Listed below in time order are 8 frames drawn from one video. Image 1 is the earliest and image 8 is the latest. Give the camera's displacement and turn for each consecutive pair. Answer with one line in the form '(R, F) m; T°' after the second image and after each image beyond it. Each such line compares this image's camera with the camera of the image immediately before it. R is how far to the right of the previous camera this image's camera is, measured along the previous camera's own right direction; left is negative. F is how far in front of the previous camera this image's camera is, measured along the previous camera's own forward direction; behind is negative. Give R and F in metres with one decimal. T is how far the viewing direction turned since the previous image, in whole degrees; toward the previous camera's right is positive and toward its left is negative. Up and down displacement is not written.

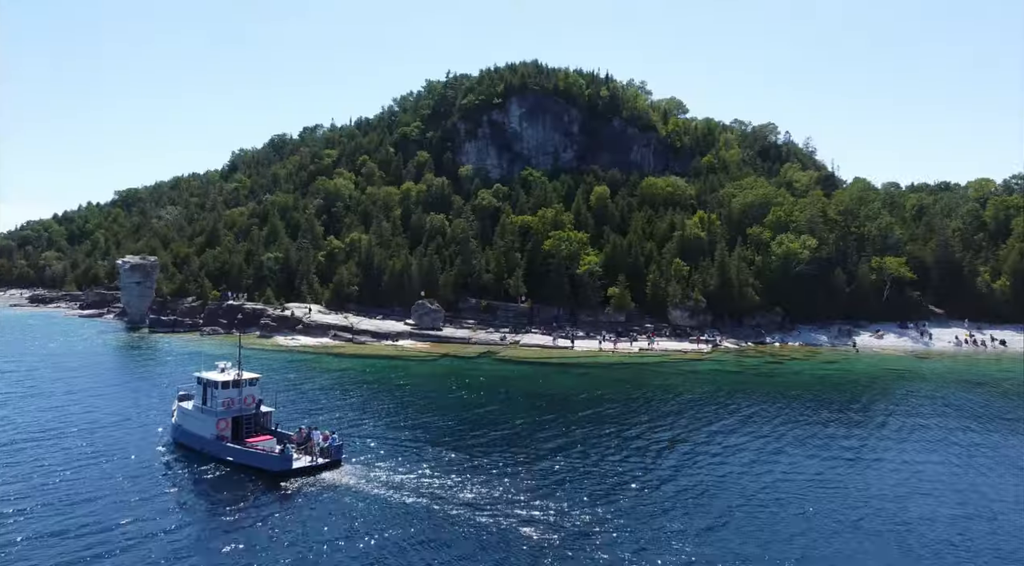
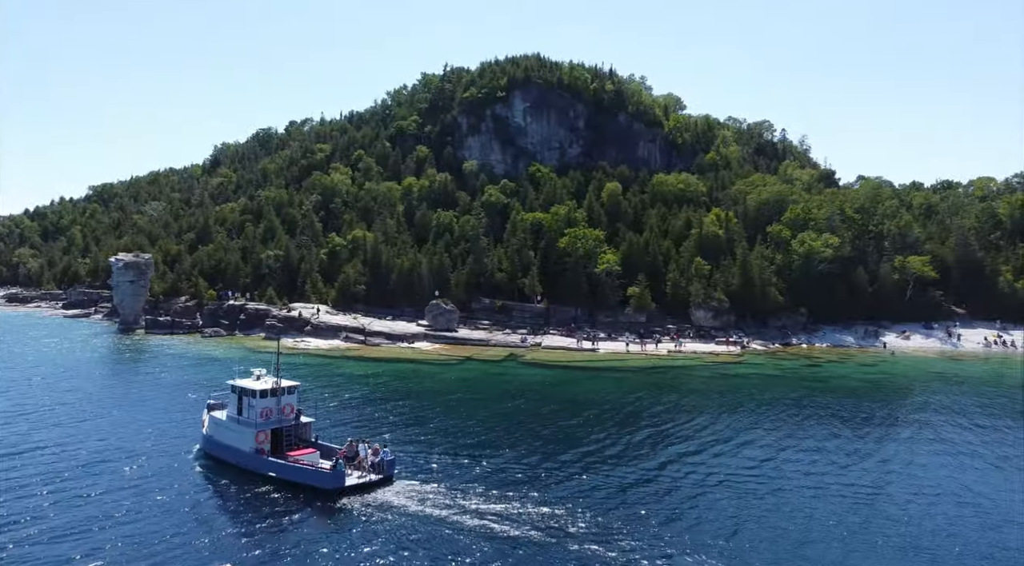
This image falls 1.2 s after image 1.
(-5.5, +3.5) m; +2°
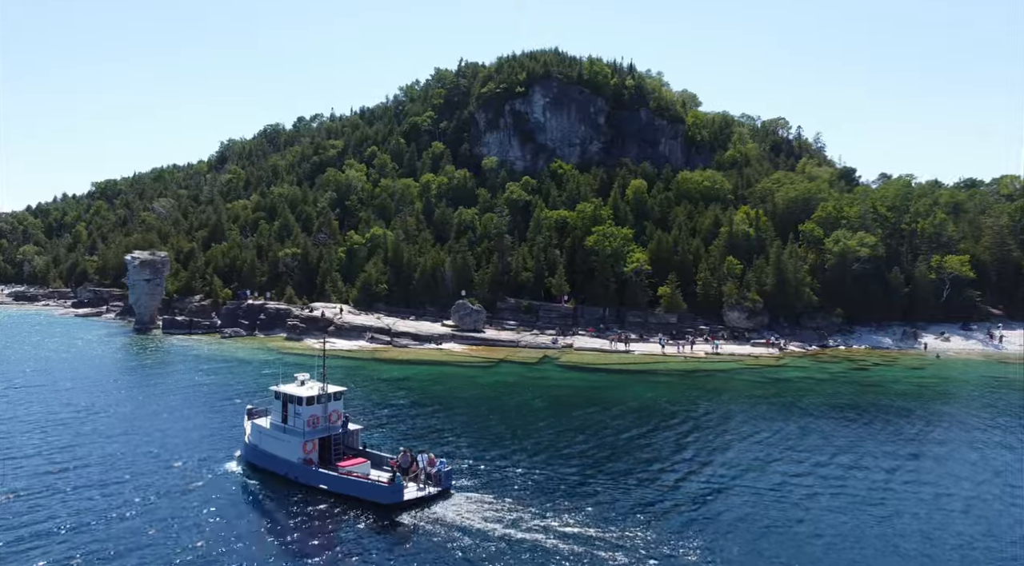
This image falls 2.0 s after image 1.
(-3.7, +2.4) m; 0°
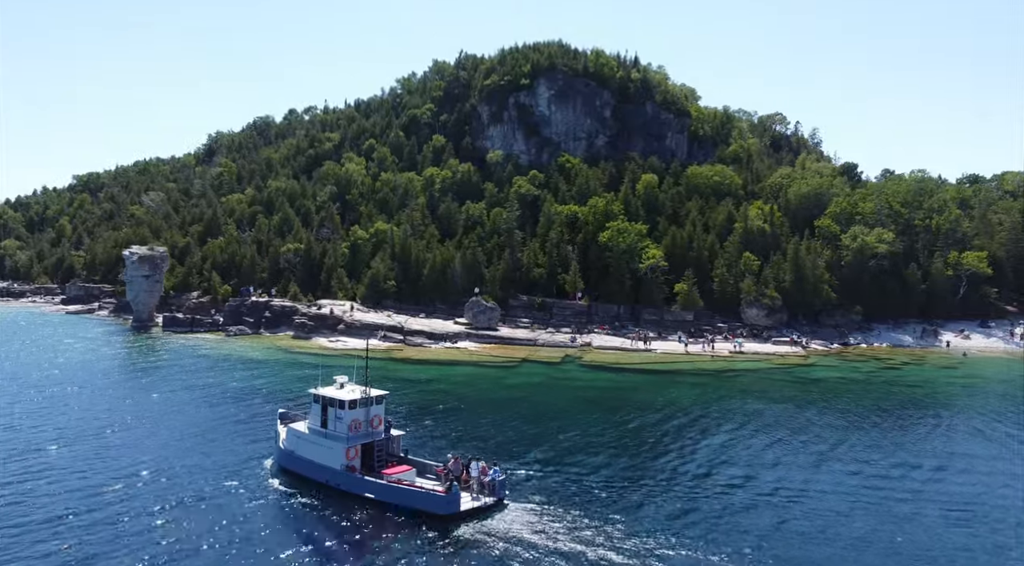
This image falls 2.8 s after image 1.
(-4.0, +2.4) m; +1°
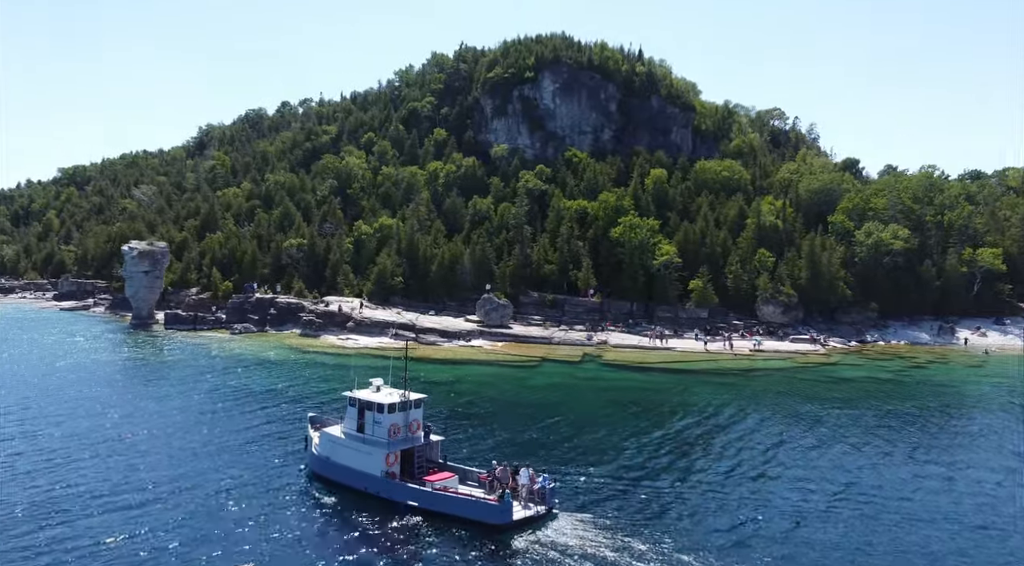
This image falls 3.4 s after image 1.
(-3.2, +1.8) m; +1°
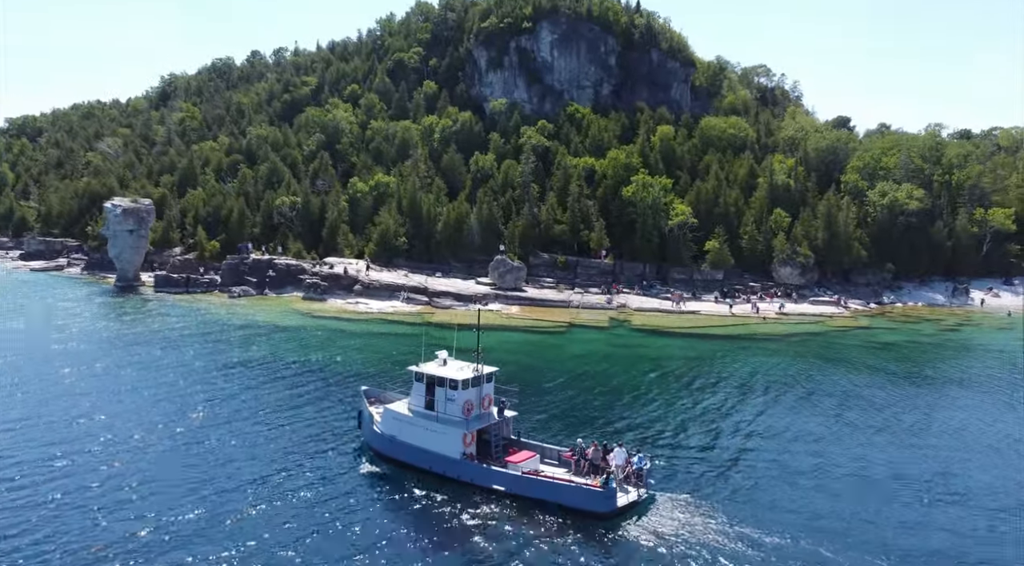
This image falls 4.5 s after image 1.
(-6.1, +3.5) m; +3°
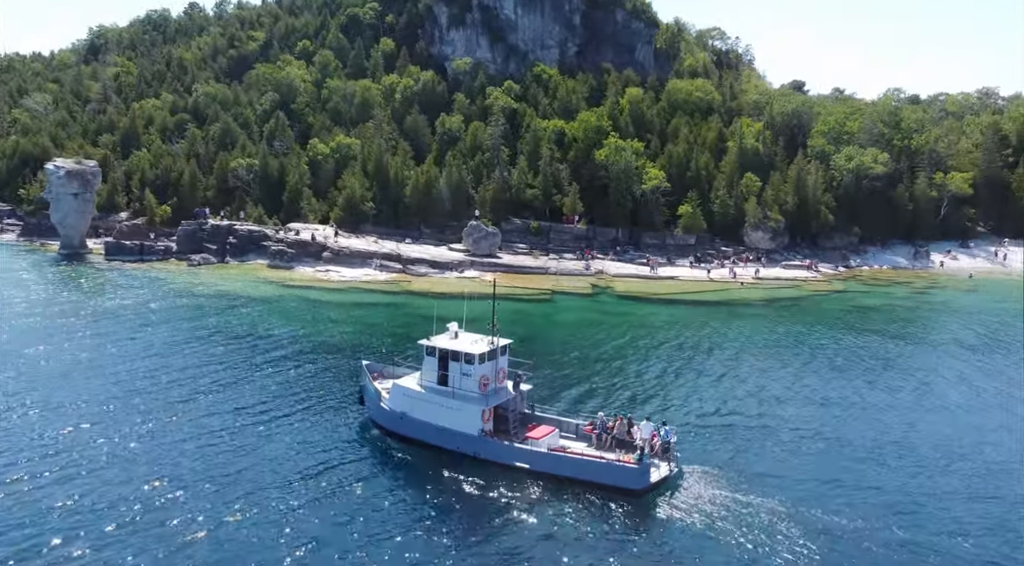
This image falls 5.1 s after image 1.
(-3.5, +1.8) m; +4°
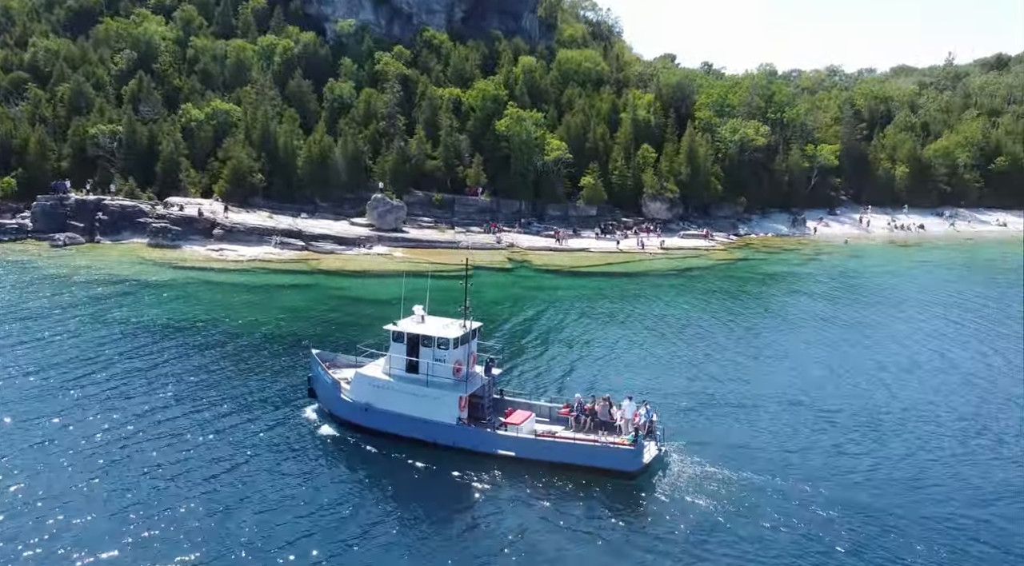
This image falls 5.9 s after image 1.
(-5.0, +2.2) m; +11°
